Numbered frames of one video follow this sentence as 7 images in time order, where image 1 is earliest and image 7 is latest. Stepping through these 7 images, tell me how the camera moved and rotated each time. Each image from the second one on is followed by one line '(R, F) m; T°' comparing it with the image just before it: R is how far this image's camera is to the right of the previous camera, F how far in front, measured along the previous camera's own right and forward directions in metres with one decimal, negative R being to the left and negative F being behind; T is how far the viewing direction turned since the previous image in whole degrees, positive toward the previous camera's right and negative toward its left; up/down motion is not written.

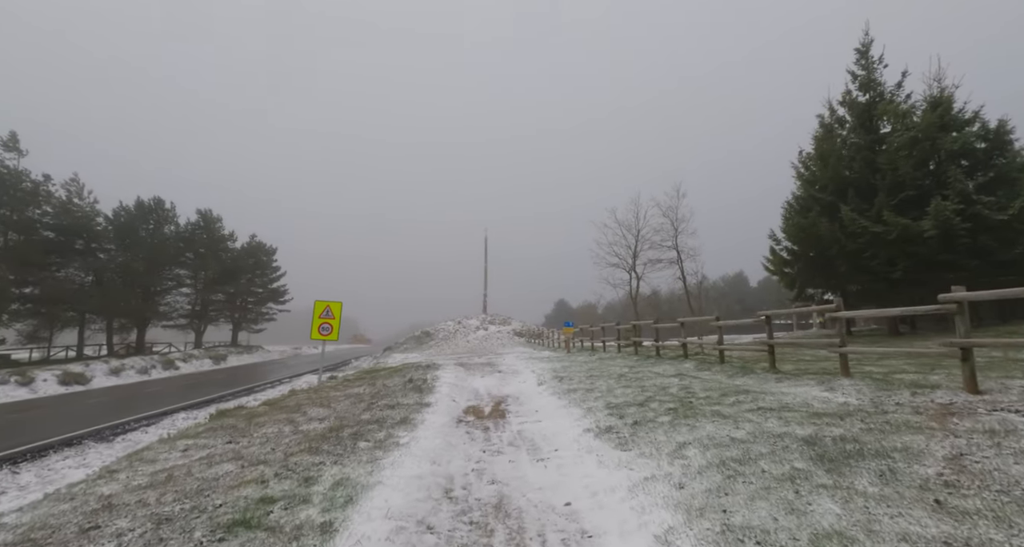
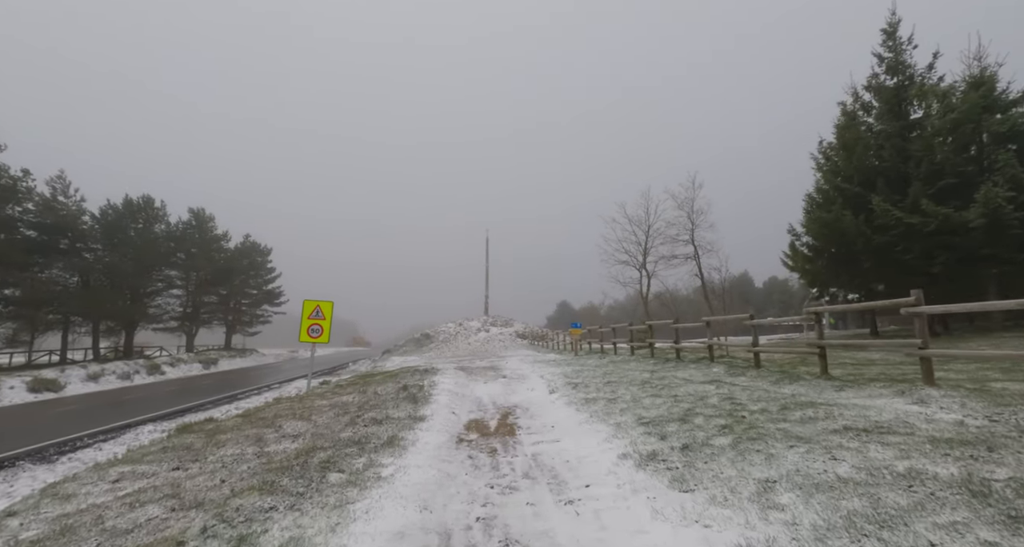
(-0.1, +1.1) m; 0°
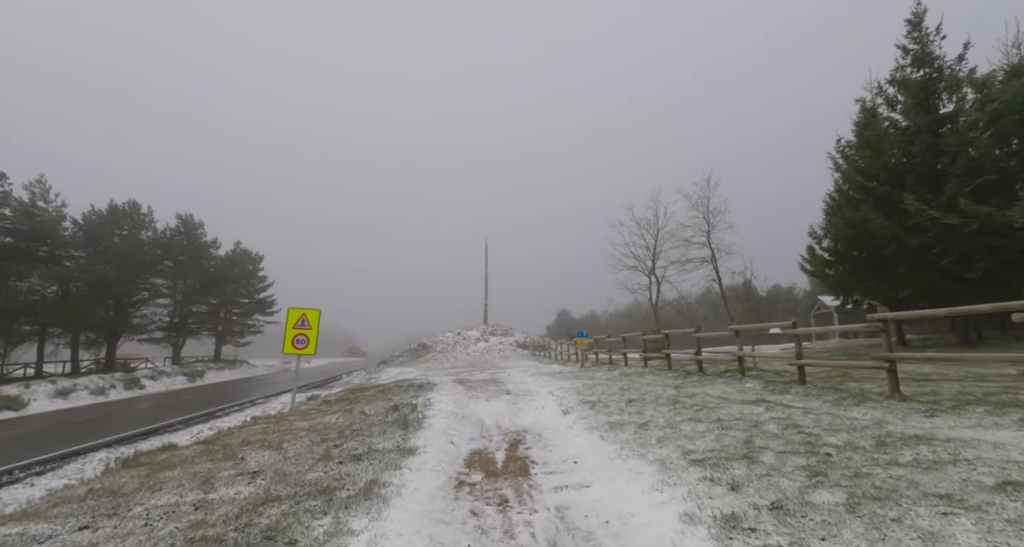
(-0.1, +1.1) m; 0°
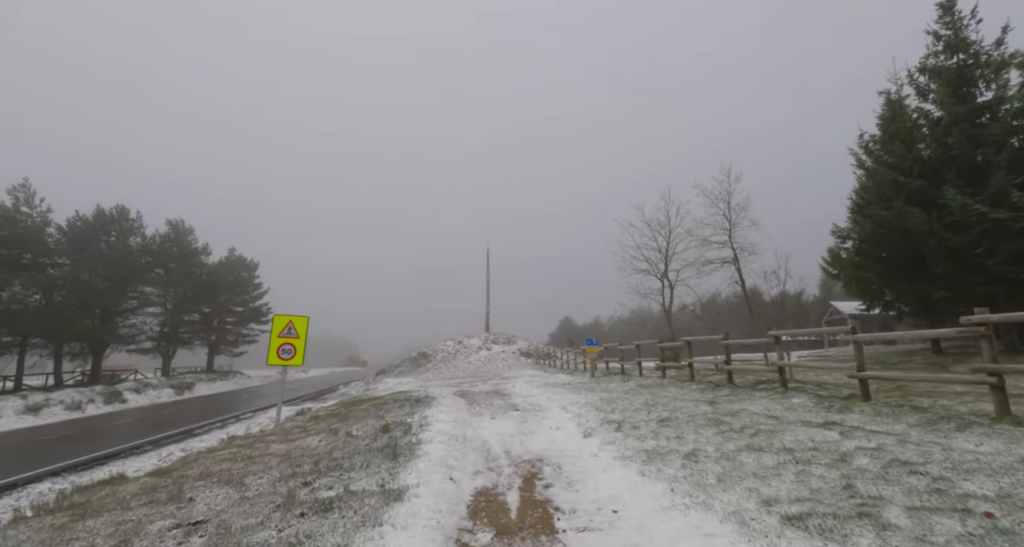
(-0.1, +1.1) m; 0°
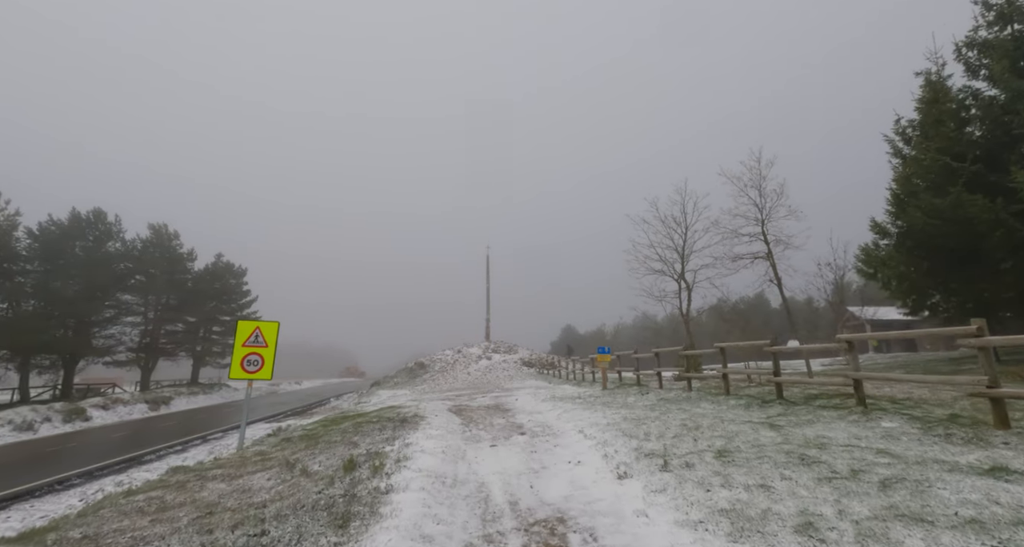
(-0.1, +1.6) m; 0°
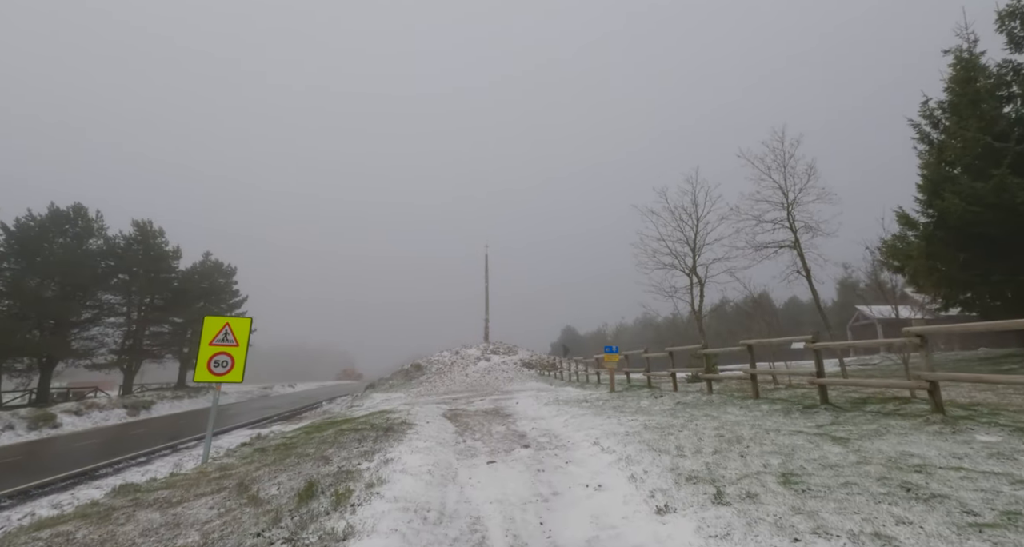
(0.0, +1.1) m; 0°
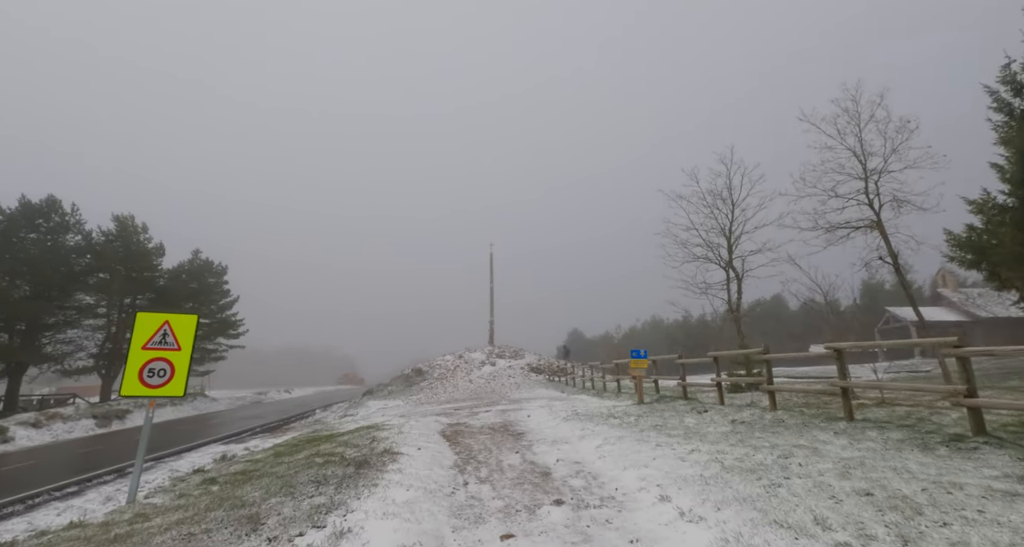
(-0.2, +1.9) m; -1°
